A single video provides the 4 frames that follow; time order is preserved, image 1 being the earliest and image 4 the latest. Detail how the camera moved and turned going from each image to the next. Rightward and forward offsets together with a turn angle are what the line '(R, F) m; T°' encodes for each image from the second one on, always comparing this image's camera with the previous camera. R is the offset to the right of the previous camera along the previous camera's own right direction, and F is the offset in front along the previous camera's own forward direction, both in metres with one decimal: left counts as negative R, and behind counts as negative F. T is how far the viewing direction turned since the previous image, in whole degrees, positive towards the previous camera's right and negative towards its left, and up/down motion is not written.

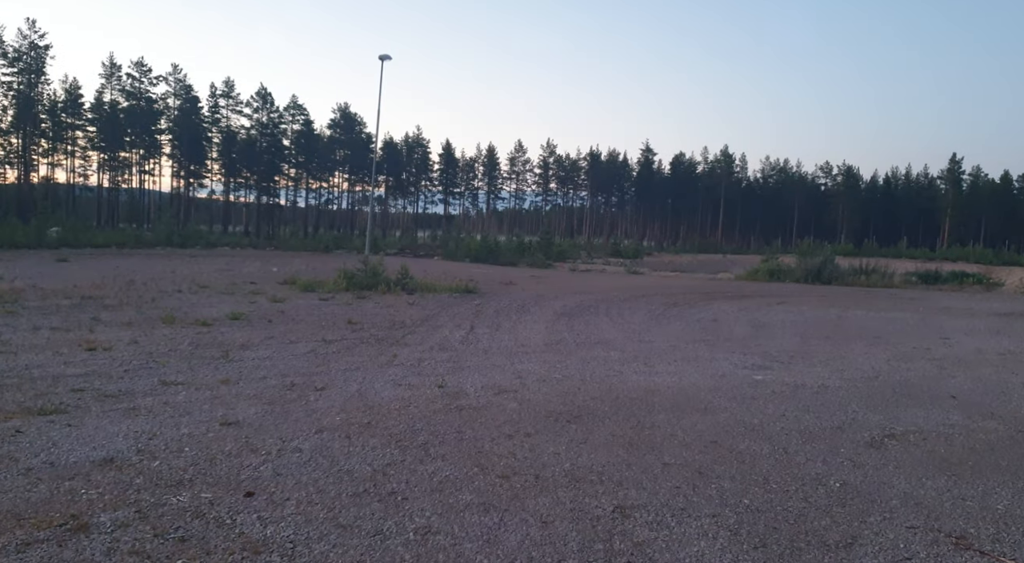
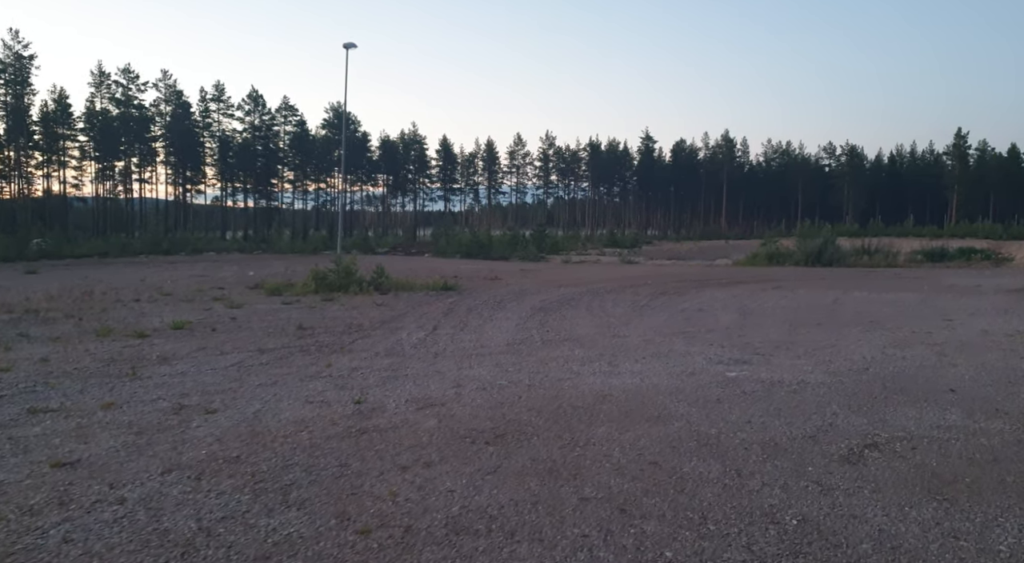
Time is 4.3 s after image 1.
(+0.9, +1.2) m; -1°
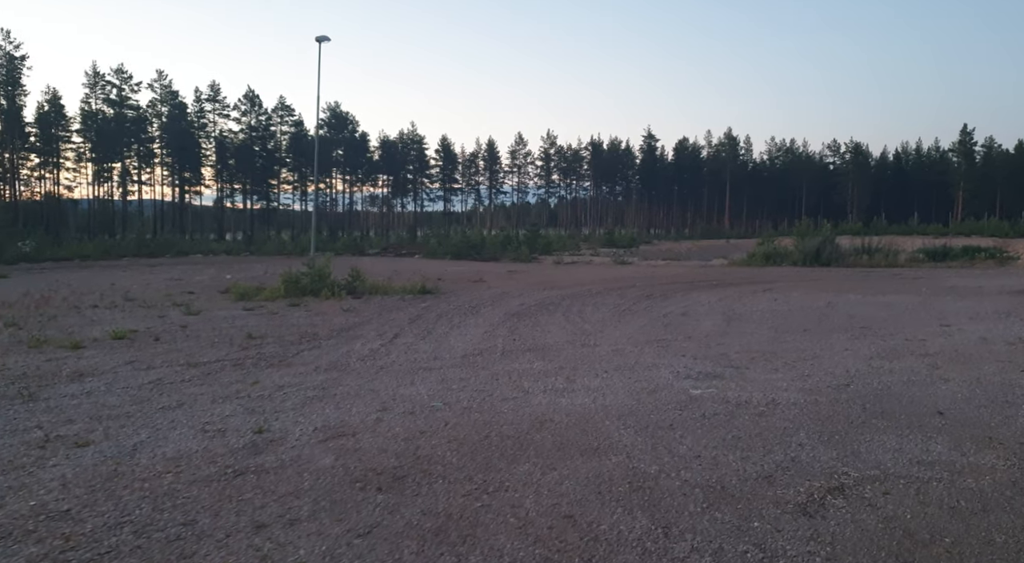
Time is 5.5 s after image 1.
(+0.7, +1.0) m; 0°
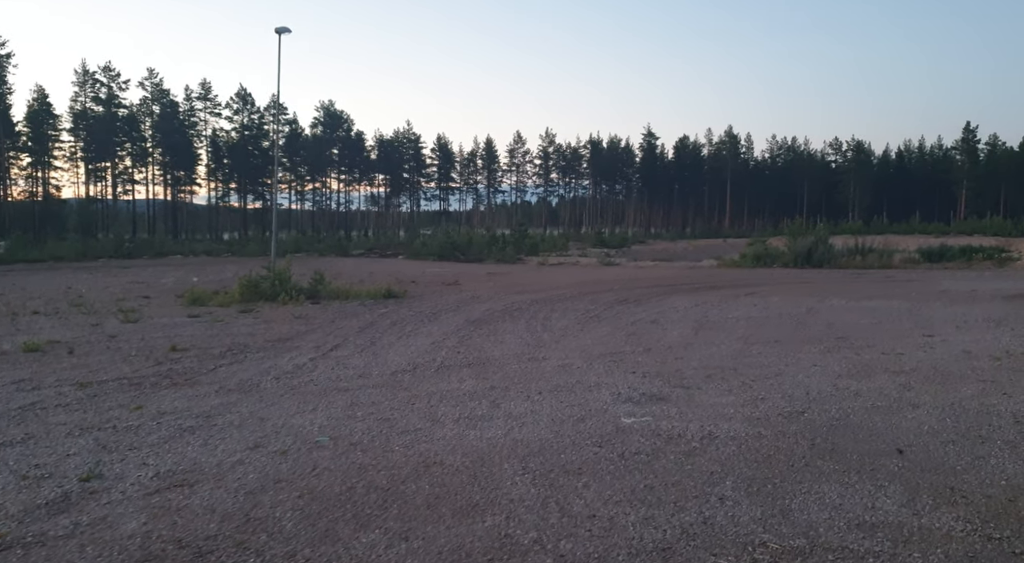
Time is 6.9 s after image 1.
(+1.0, +1.1) m; 0°
